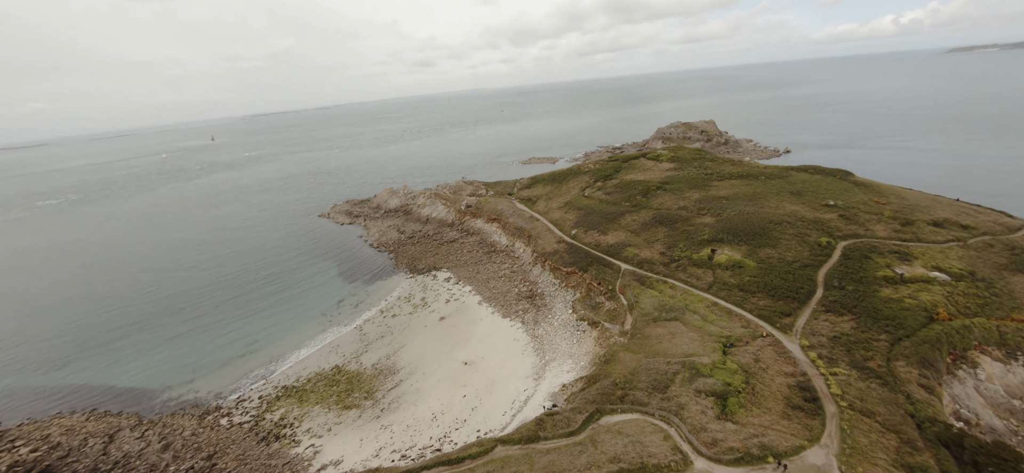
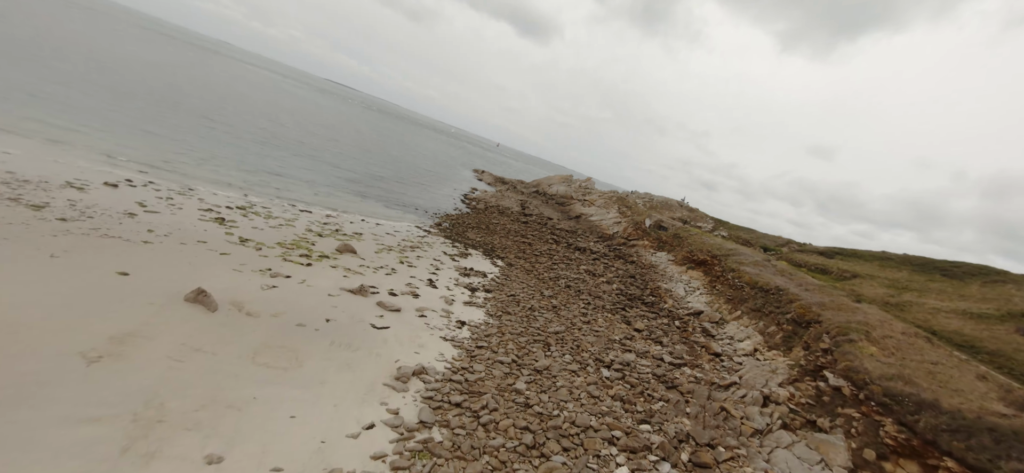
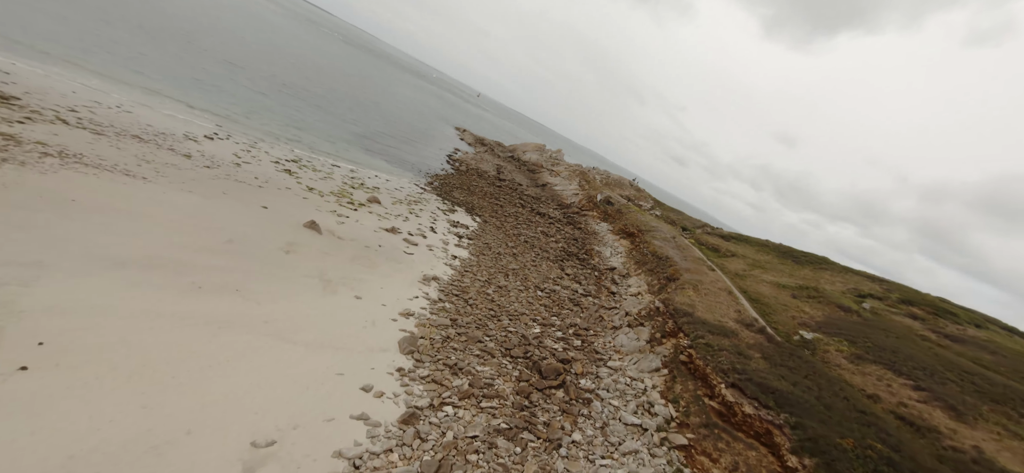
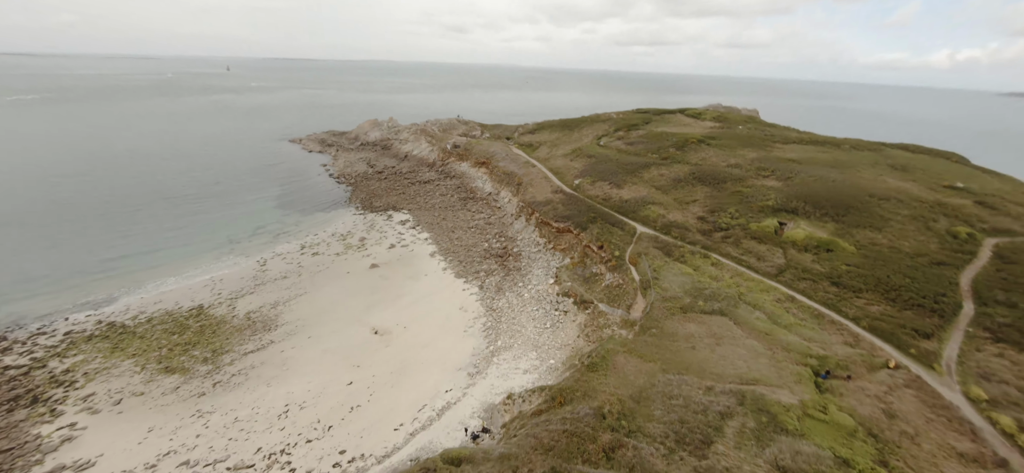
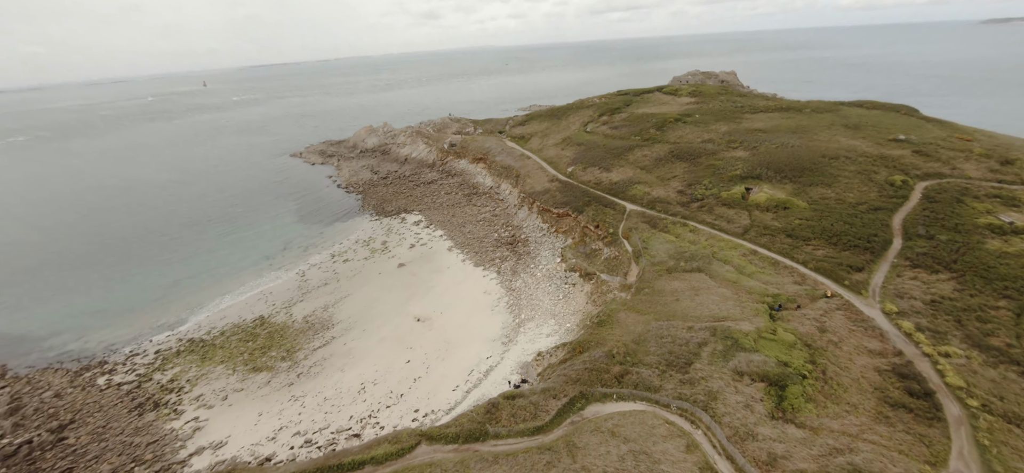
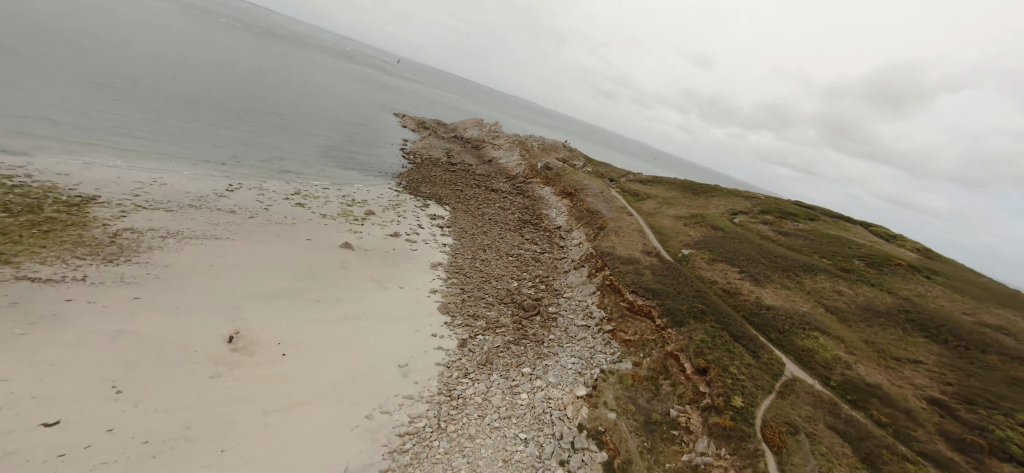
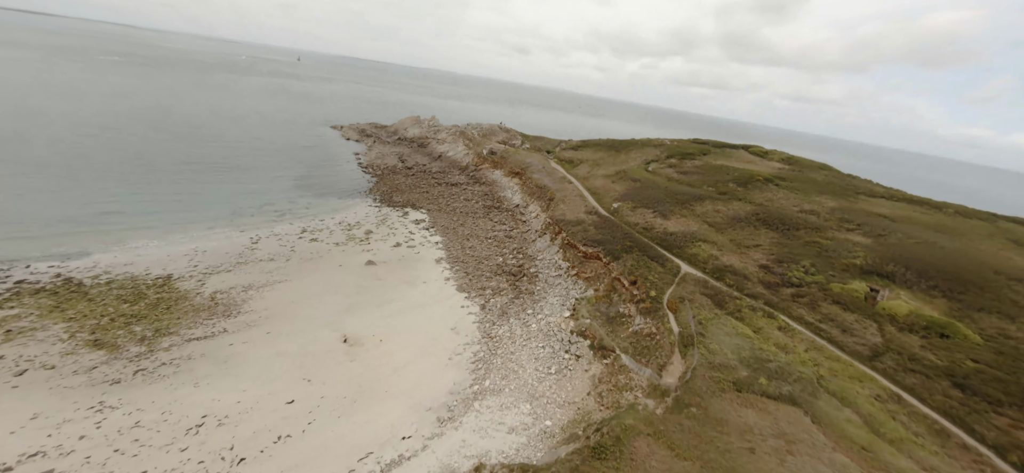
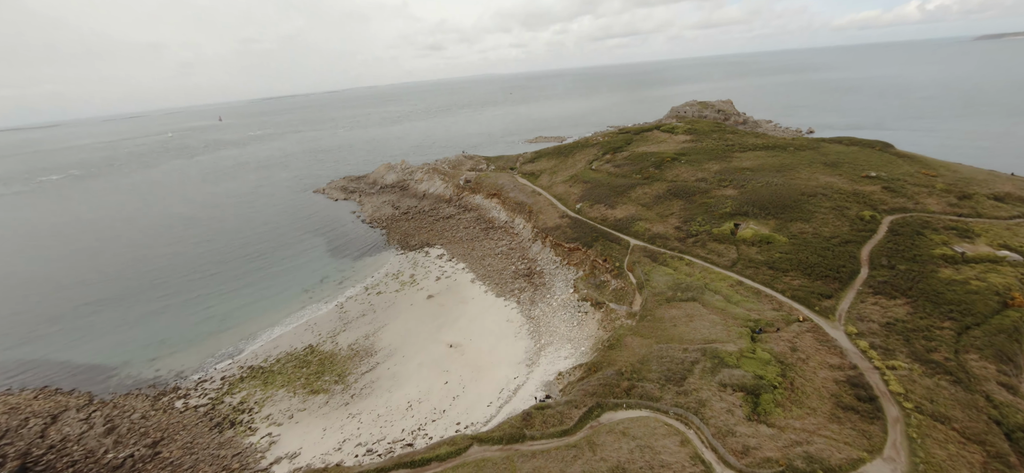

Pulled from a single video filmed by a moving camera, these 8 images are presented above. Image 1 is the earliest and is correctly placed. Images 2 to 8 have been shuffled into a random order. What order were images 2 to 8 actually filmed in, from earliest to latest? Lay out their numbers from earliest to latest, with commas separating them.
8, 5, 4, 7, 6, 3, 2
